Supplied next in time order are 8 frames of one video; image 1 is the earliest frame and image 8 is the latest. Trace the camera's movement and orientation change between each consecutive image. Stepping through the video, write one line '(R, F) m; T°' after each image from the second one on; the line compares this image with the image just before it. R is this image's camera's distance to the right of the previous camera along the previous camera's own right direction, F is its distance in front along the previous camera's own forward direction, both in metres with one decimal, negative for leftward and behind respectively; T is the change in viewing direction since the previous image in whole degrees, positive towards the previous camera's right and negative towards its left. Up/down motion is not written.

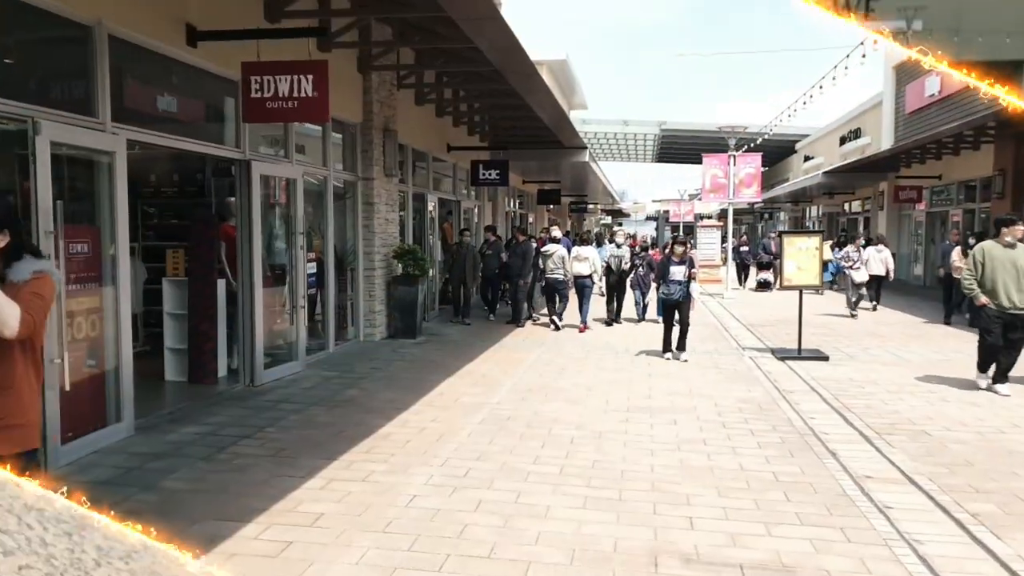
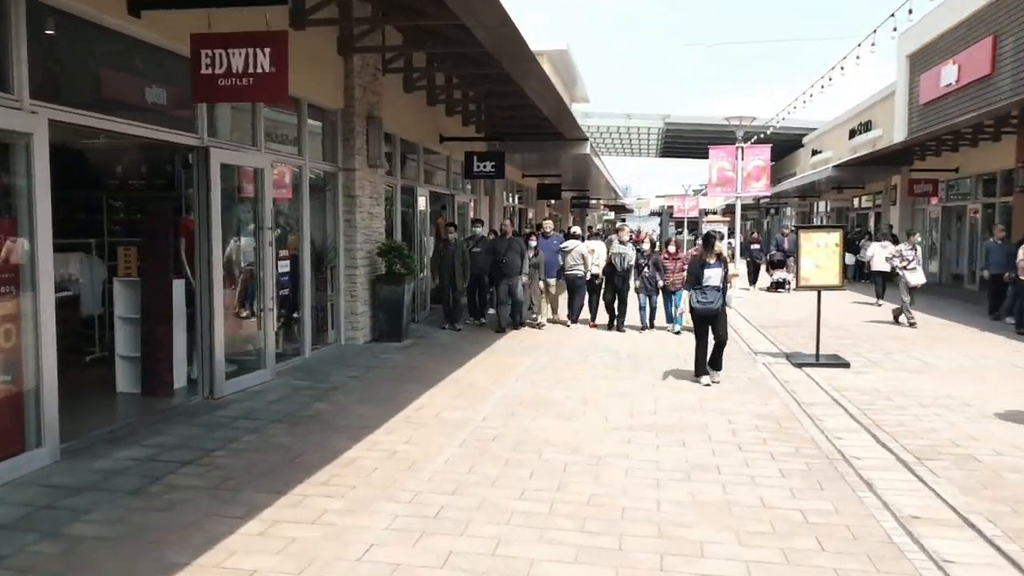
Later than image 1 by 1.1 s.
(+0.1, +0.8) m; 0°
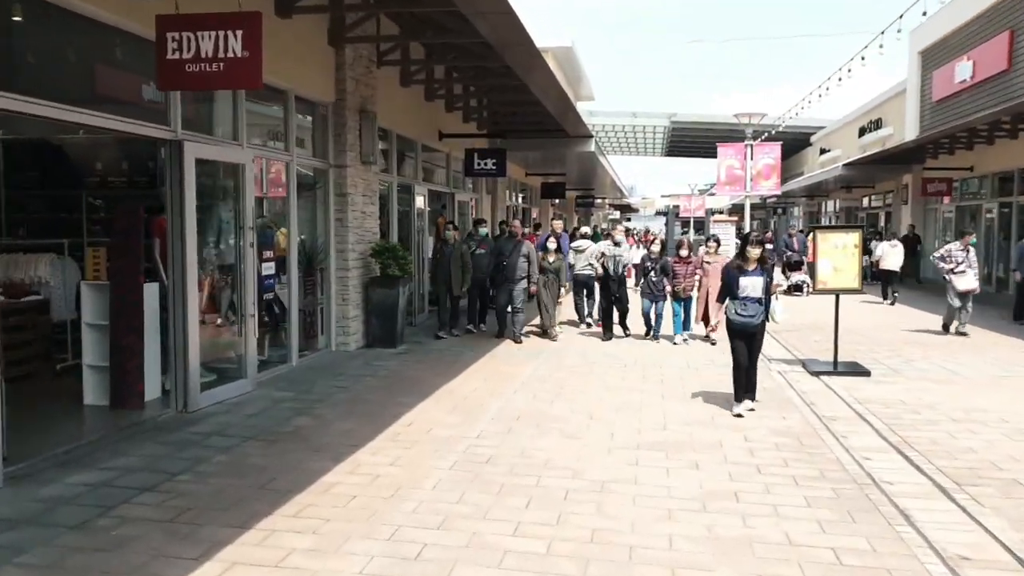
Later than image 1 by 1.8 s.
(+0.1, +0.5) m; 0°
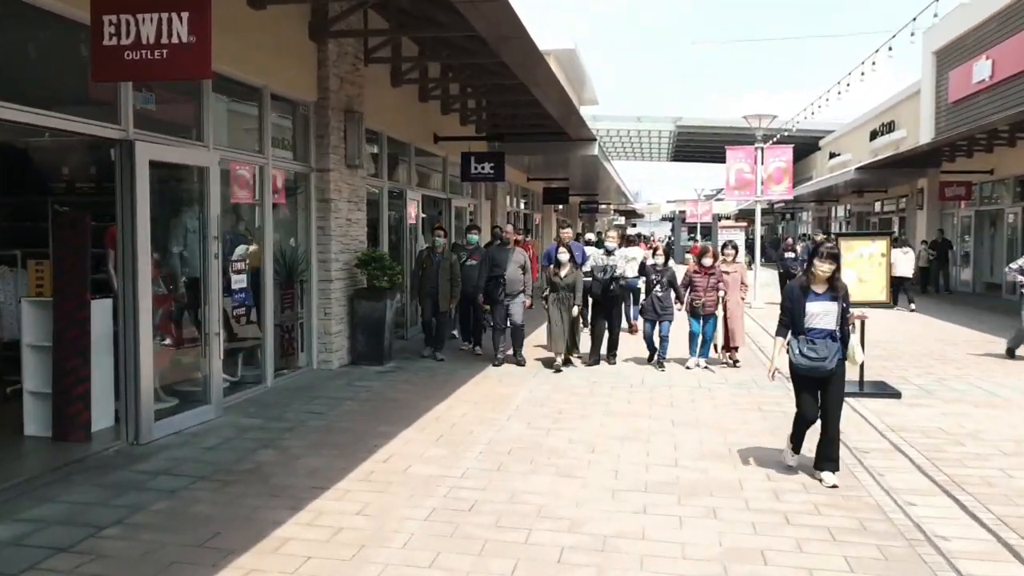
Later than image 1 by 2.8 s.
(+0.1, +0.7) m; 0°
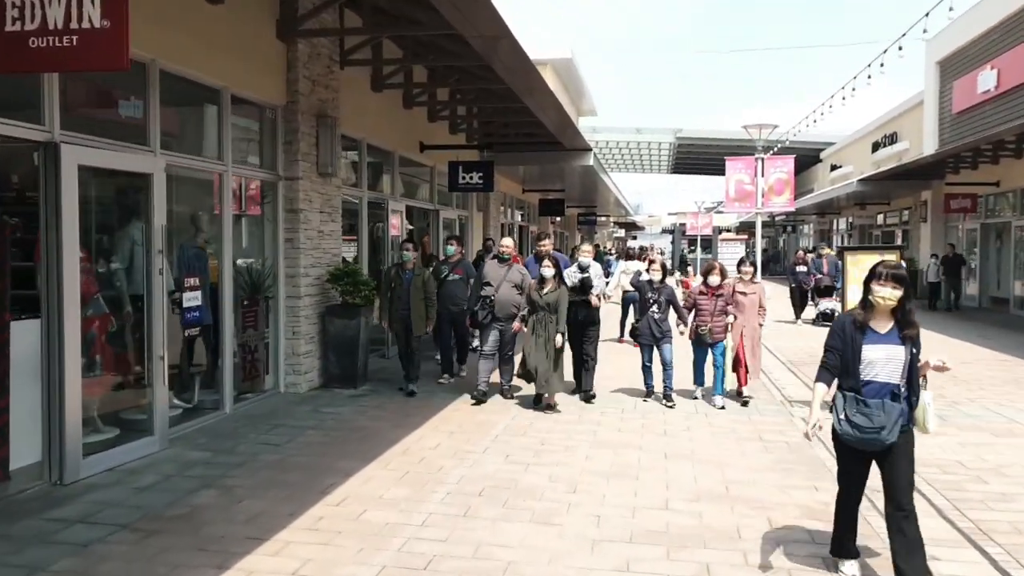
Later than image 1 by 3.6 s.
(+0.2, +0.6) m; 0°
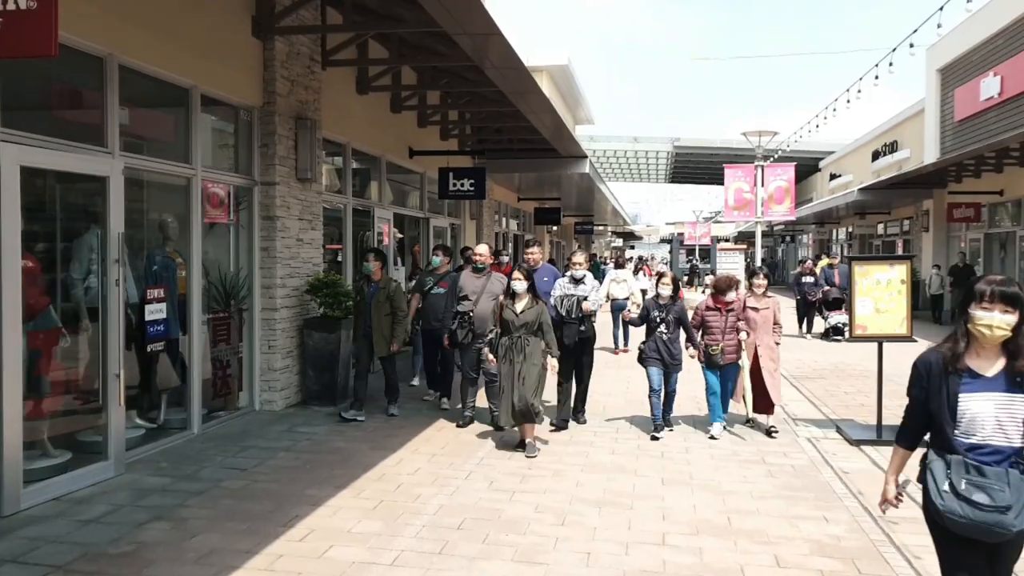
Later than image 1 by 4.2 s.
(+0.1, +0.5) m; 0°
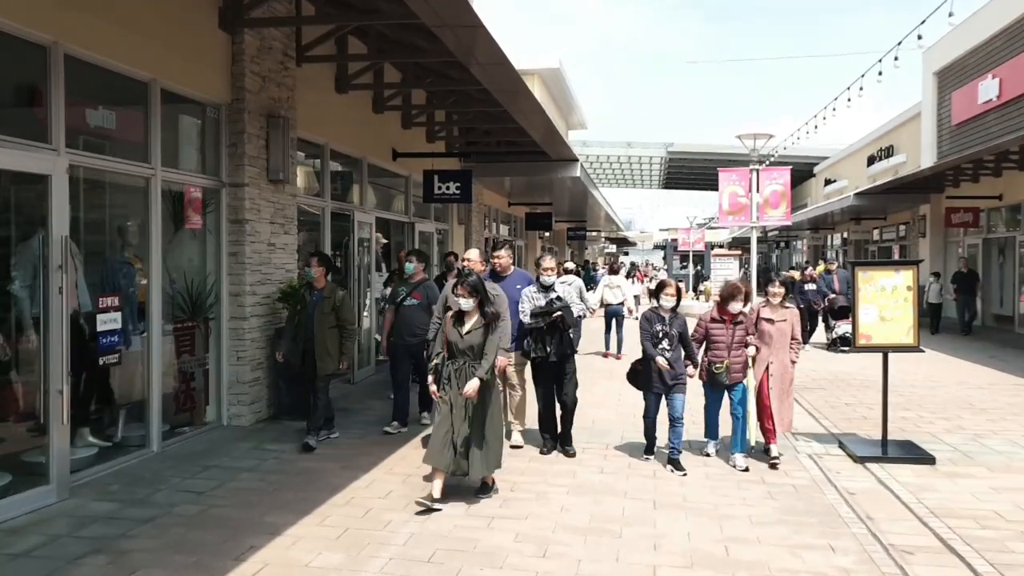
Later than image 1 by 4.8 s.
(+0.1, +0.4) m; 0°
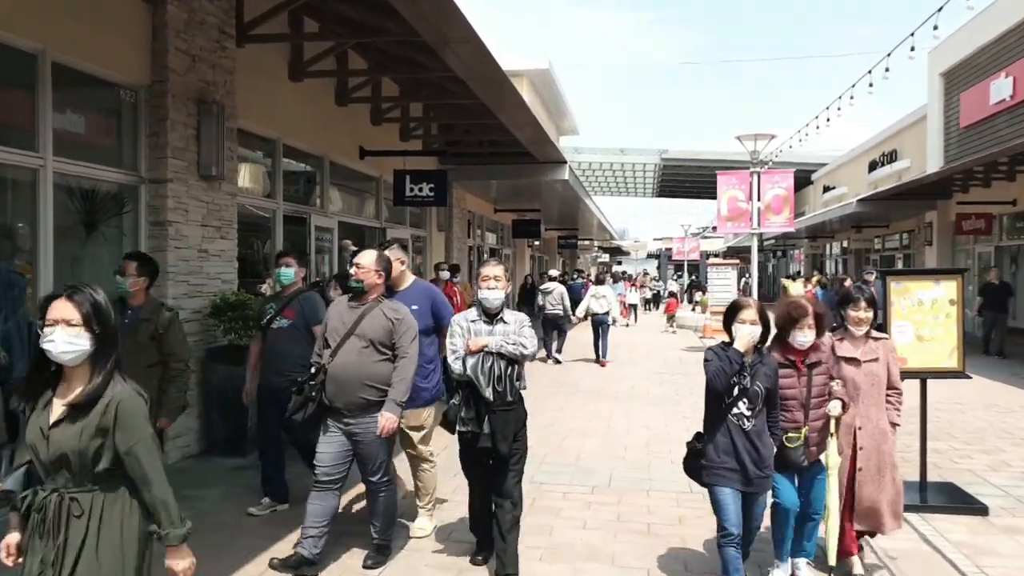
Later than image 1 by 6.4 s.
(+0.2, +1.1) m; 0°
